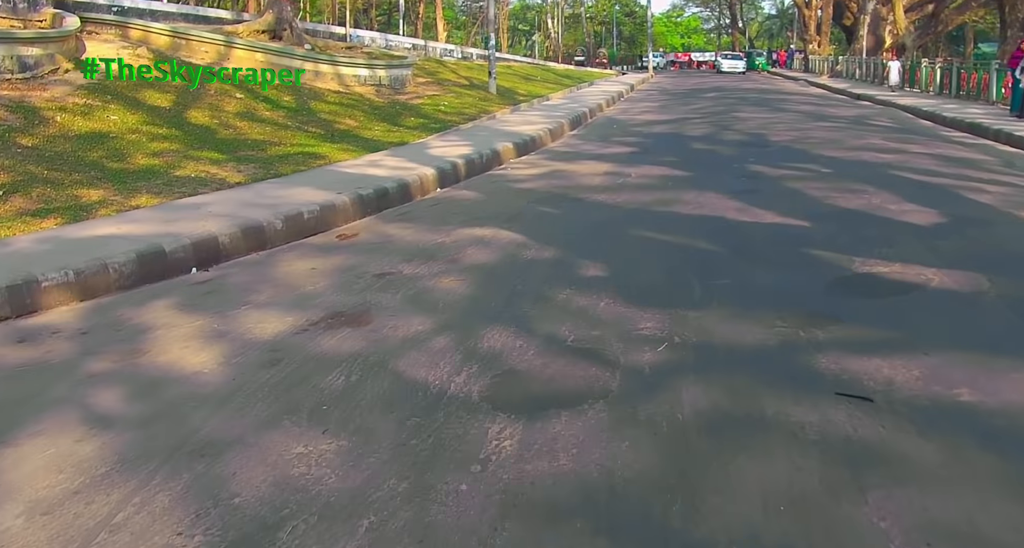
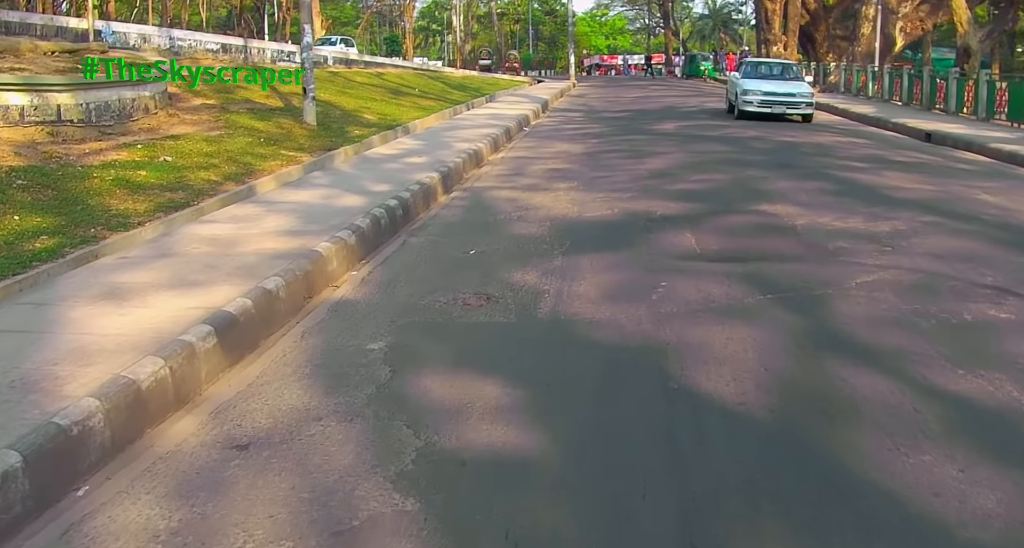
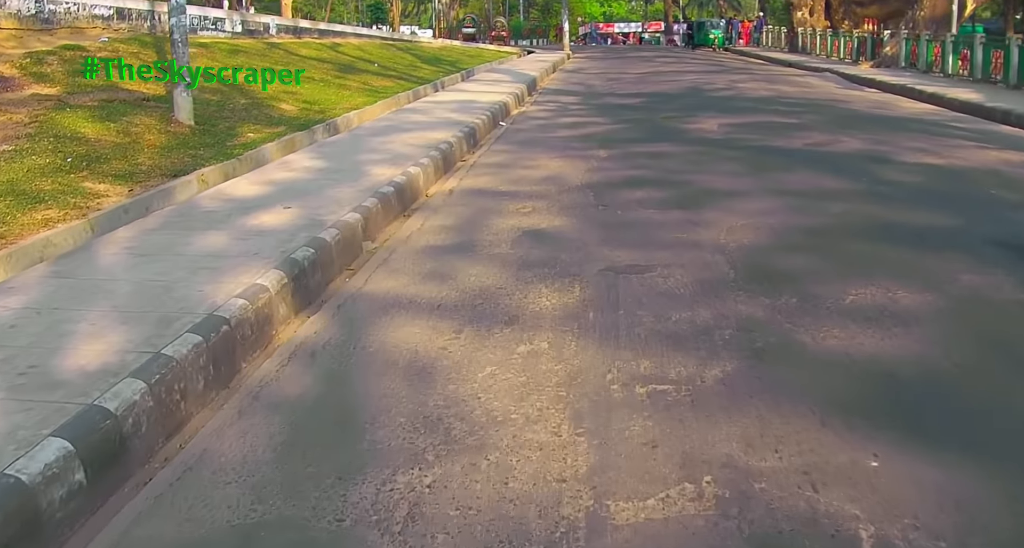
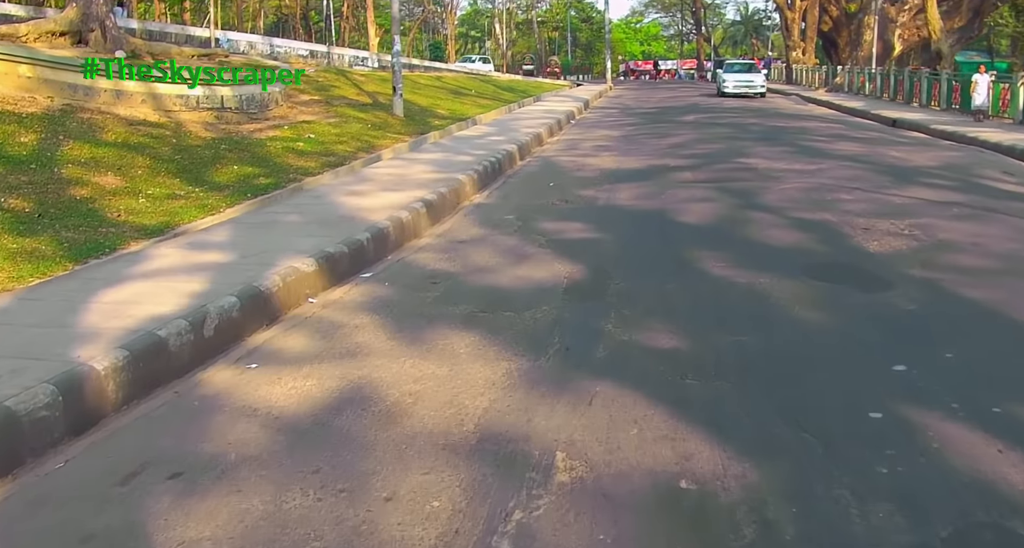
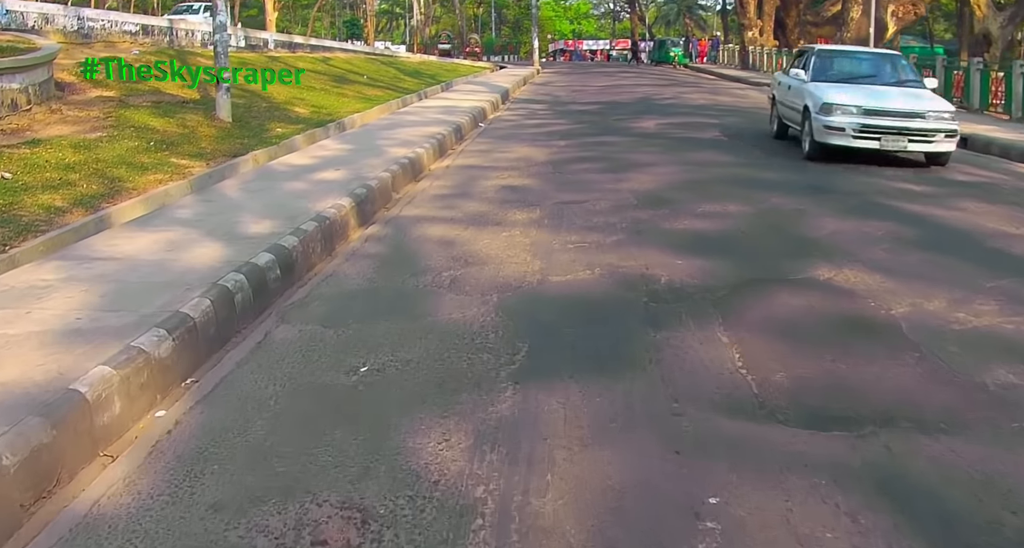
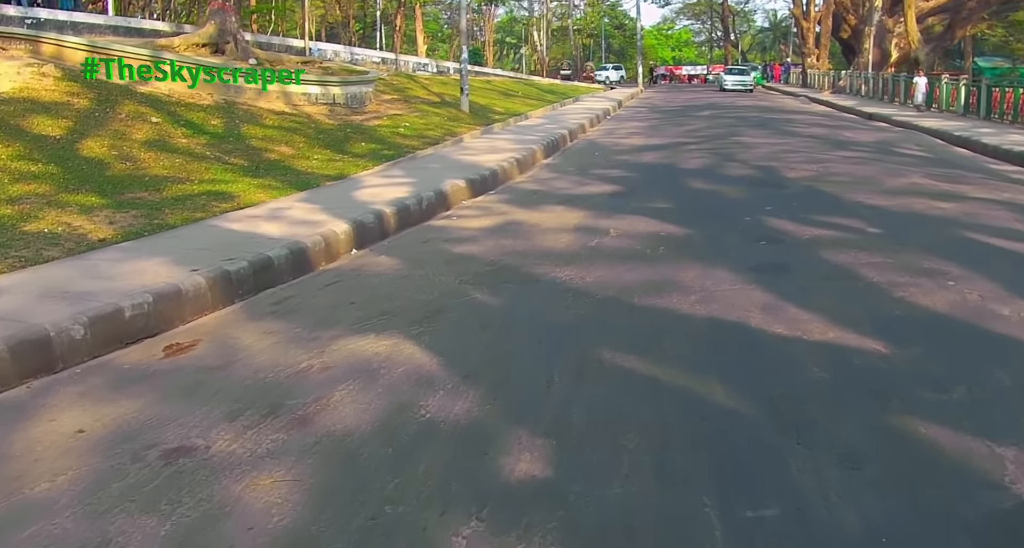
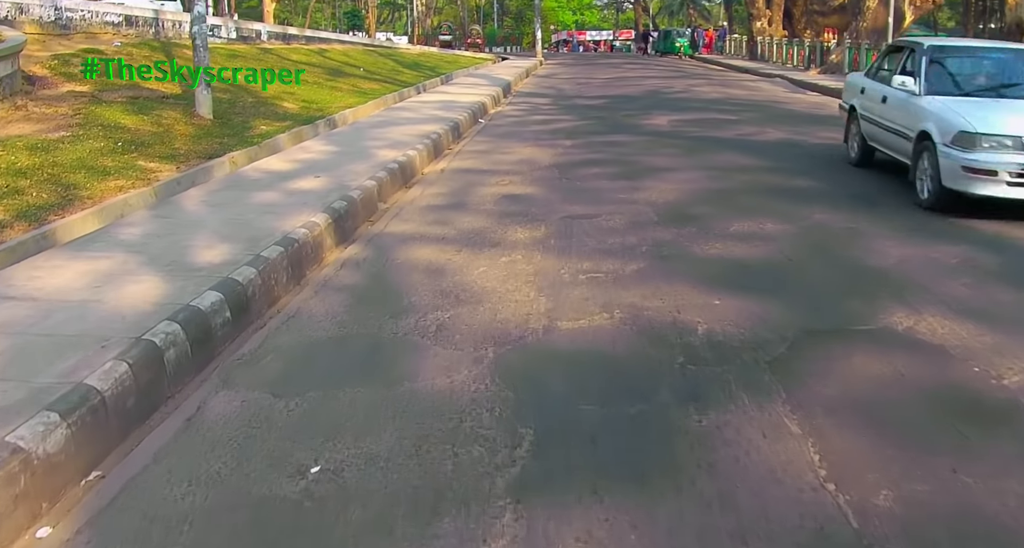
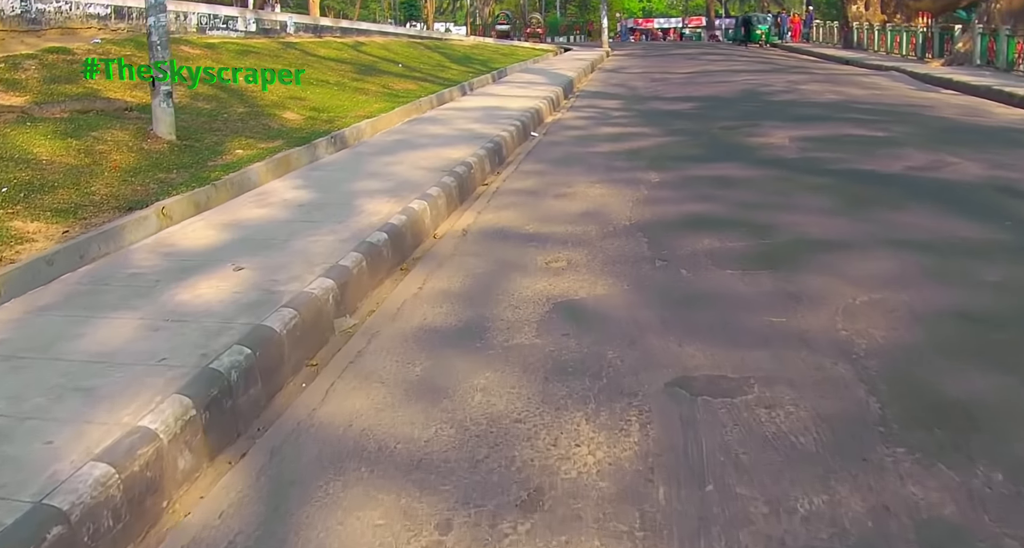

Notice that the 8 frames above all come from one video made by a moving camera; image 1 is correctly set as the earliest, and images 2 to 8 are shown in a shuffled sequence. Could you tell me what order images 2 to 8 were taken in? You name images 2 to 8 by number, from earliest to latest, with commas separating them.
6, 4, 2, 5, 7, 3, 8
